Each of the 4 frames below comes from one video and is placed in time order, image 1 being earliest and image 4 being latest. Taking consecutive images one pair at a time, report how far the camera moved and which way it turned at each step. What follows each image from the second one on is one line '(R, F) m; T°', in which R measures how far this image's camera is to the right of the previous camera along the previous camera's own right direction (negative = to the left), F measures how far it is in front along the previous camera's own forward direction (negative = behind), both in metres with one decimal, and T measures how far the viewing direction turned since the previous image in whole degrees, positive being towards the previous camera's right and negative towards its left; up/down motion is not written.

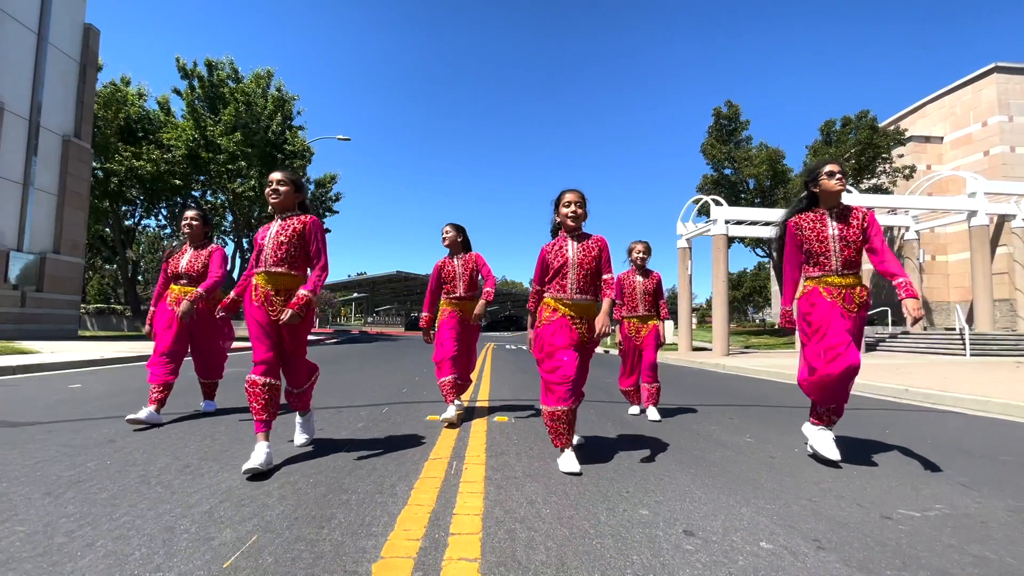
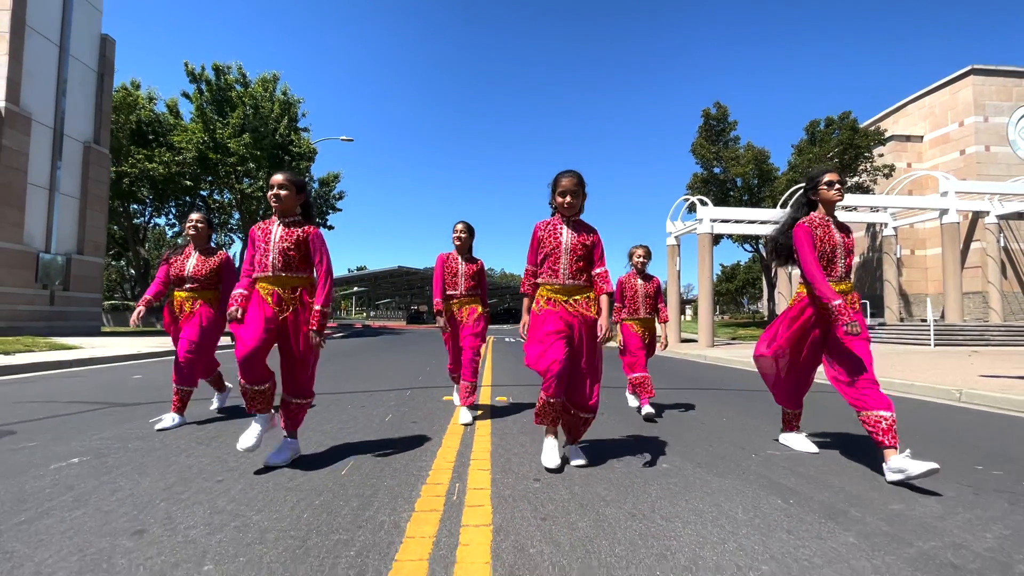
(0.0, -1.3) m; 0°
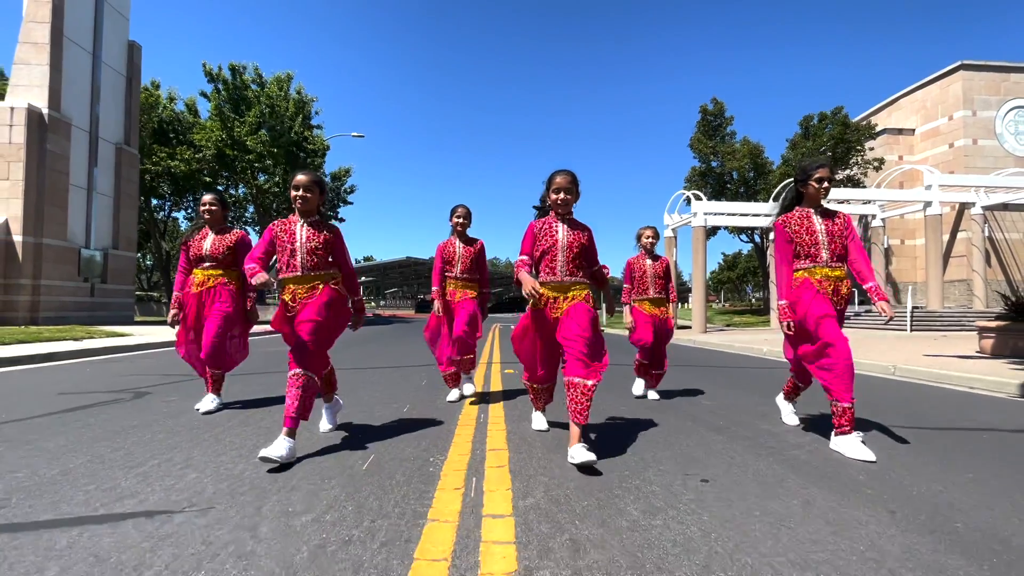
(0.0, -1.5) m; -1°
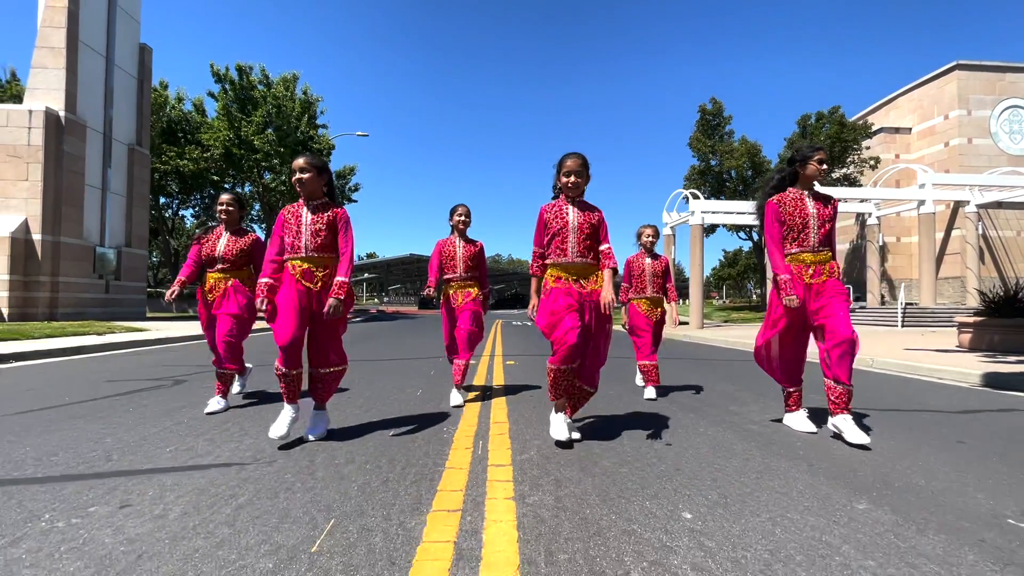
(0.0, -0.6) m; 0°
